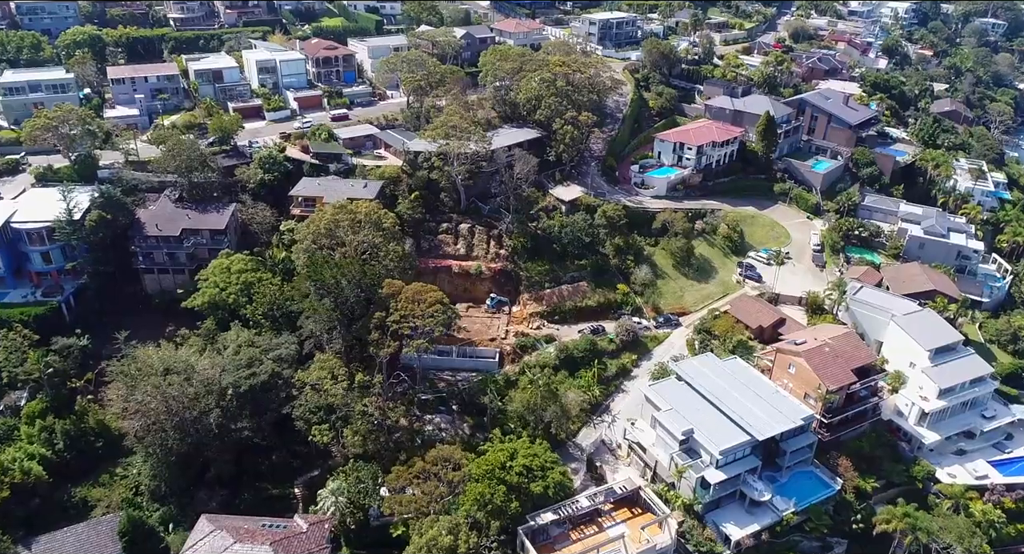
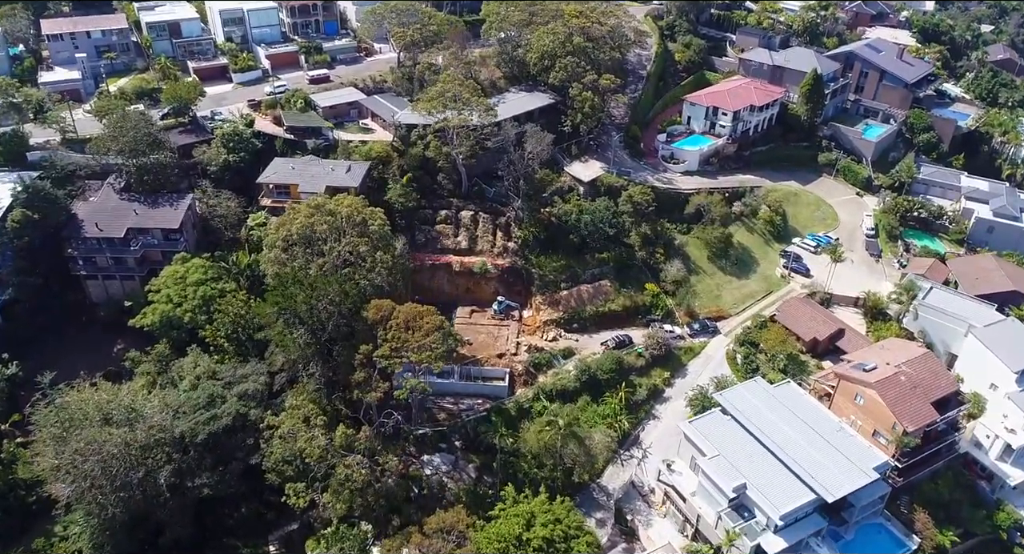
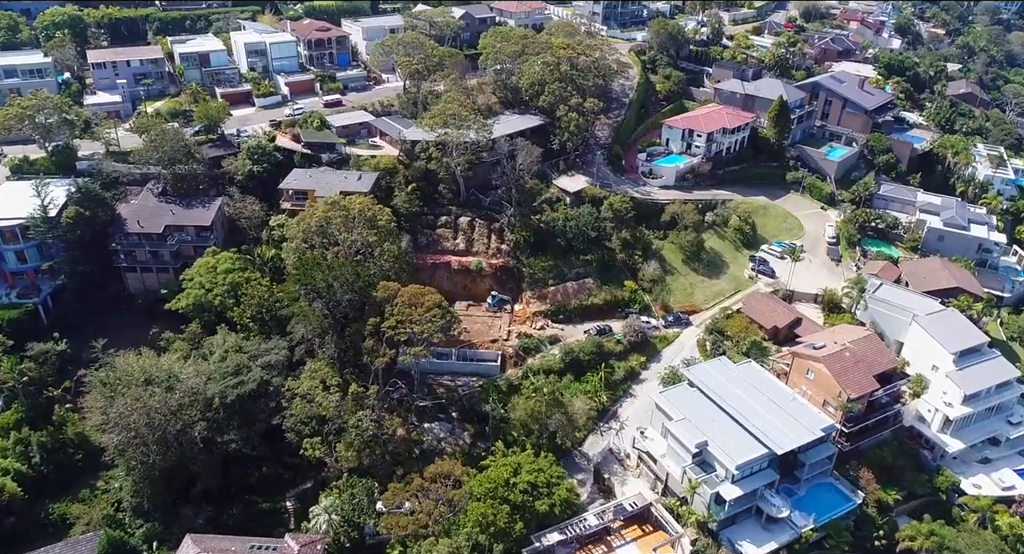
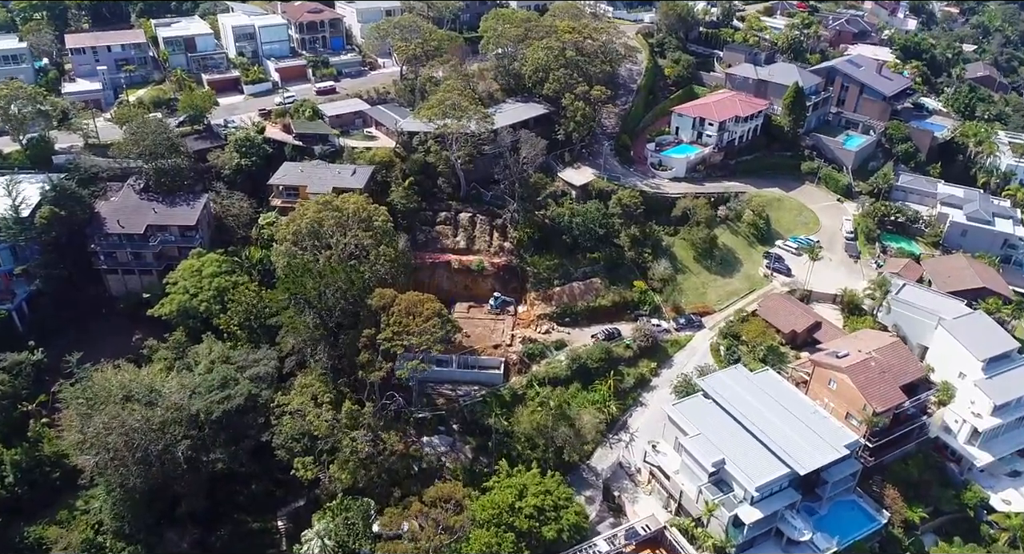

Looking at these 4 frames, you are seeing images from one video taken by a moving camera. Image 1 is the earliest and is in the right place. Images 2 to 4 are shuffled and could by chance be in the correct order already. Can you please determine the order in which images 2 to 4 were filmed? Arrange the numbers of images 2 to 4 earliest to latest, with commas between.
3, 4, 2
